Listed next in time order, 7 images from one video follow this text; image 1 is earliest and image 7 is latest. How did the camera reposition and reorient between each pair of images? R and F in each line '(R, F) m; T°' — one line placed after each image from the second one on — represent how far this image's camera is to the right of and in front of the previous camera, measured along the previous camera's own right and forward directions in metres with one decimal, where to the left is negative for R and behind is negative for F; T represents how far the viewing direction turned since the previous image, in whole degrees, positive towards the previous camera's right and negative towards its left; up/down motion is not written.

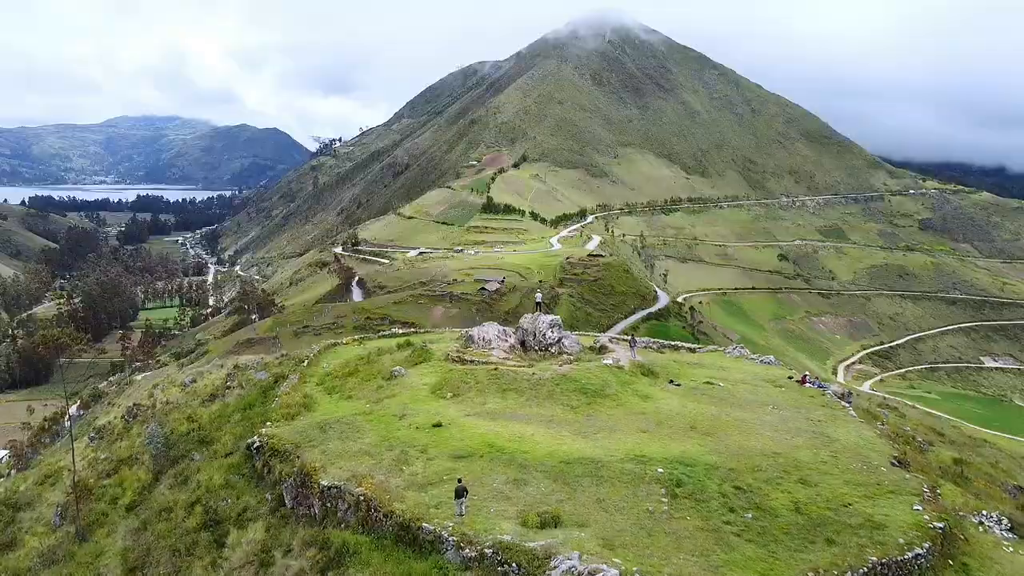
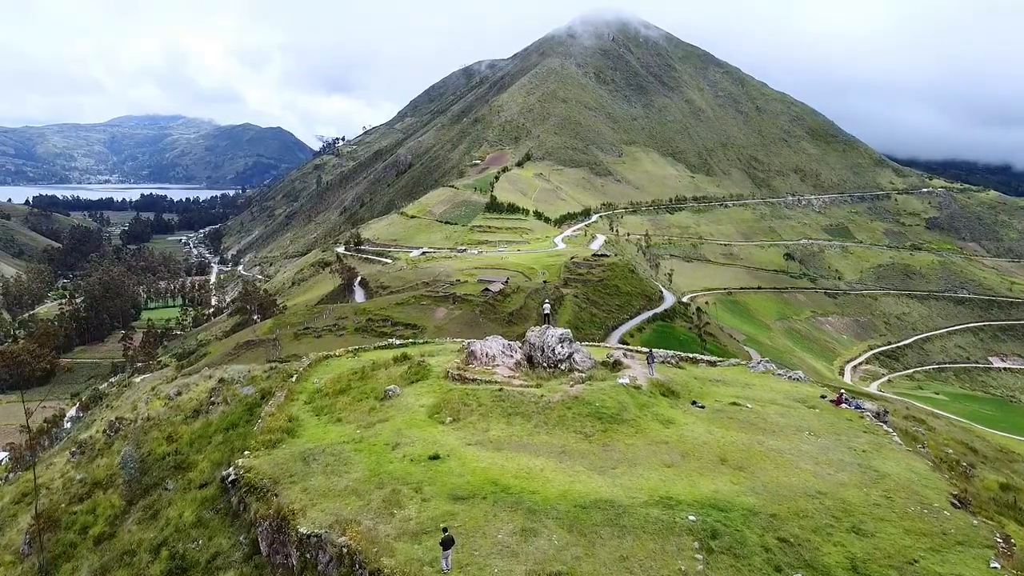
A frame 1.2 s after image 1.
(0.0, +1.2) m; 0°
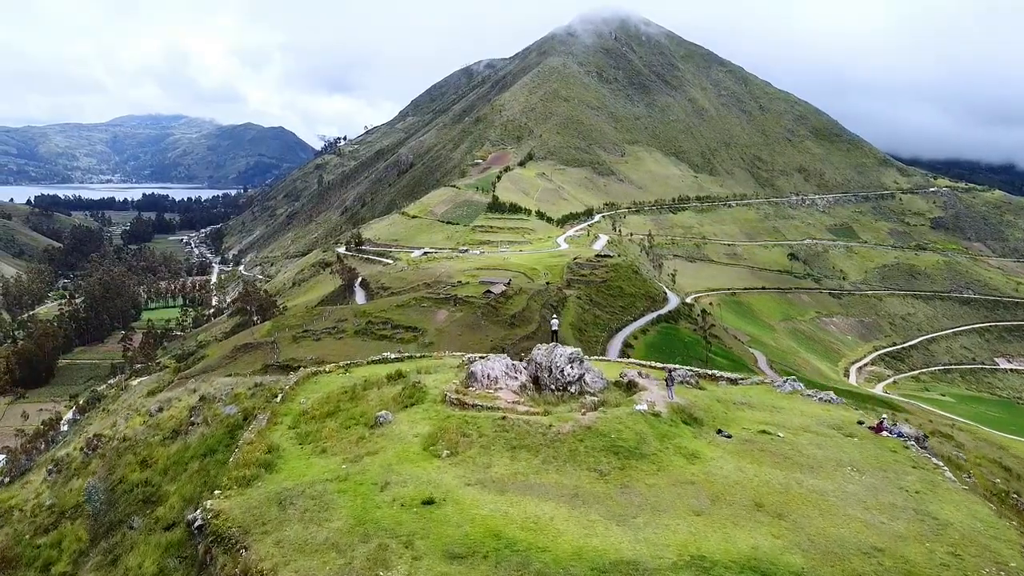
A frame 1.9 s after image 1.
(0.0, +1.2) m; 0°
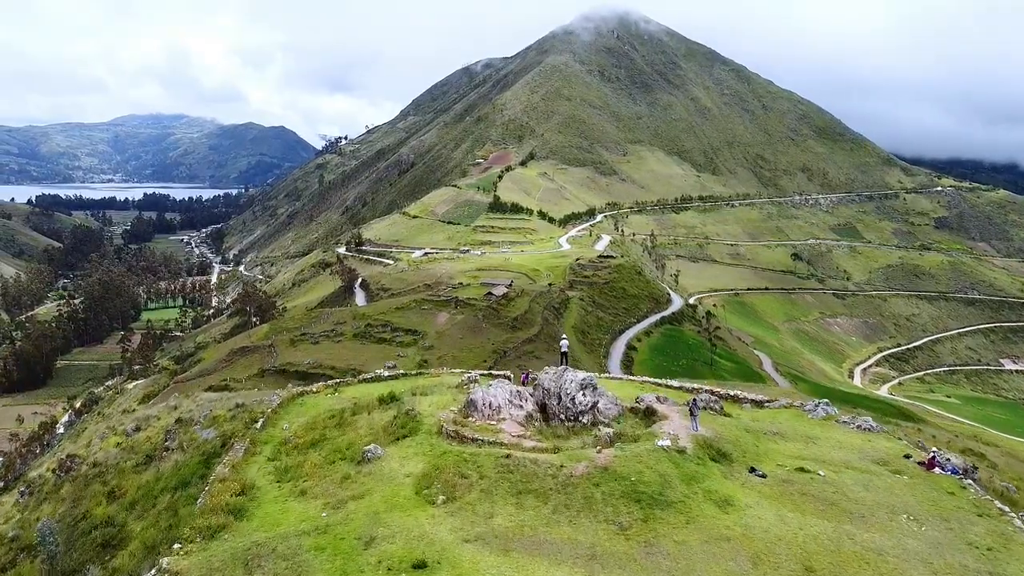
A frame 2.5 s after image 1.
(-0.1, +1.2) m; 0°
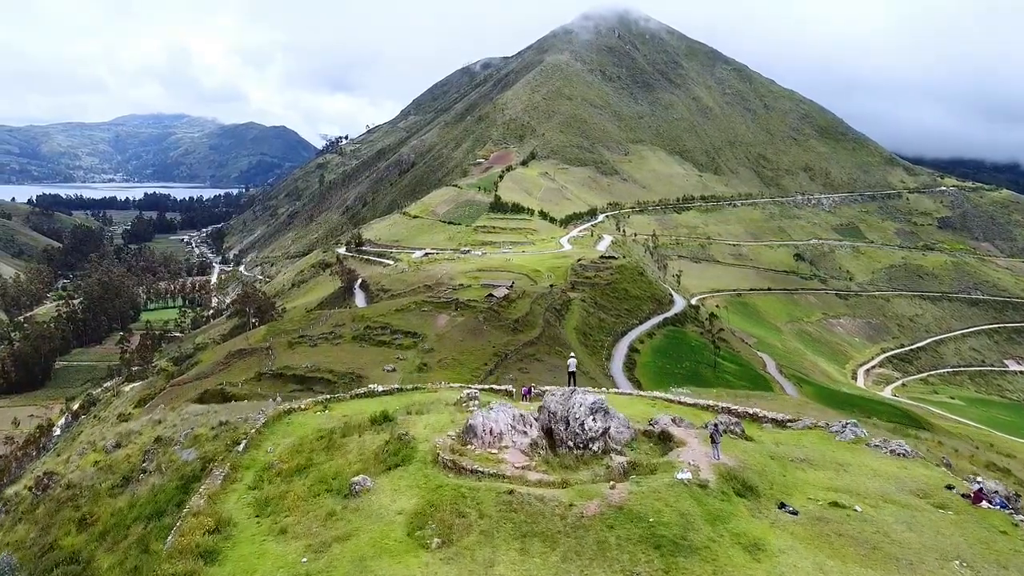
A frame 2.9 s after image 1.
(0.0, +0.9) m; 0°
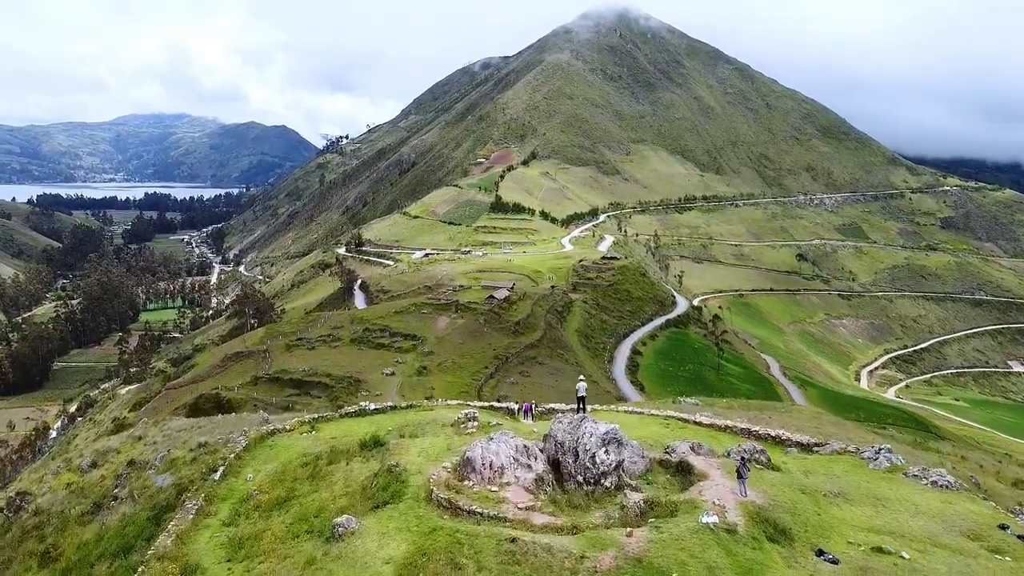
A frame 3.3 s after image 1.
(0.0, +1.0) m; 0°
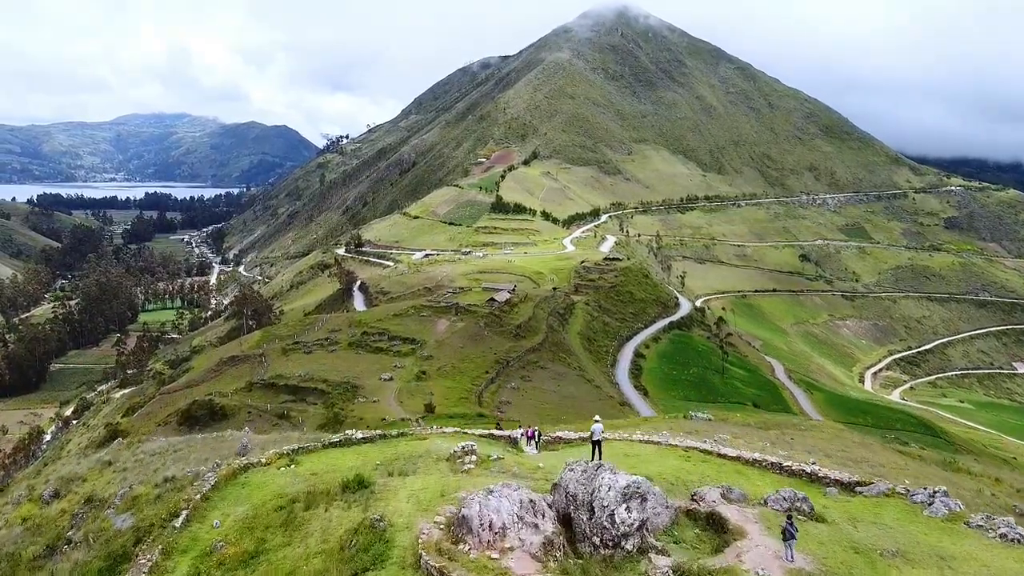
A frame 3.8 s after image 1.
(0.0, +1.3) m; 0°
